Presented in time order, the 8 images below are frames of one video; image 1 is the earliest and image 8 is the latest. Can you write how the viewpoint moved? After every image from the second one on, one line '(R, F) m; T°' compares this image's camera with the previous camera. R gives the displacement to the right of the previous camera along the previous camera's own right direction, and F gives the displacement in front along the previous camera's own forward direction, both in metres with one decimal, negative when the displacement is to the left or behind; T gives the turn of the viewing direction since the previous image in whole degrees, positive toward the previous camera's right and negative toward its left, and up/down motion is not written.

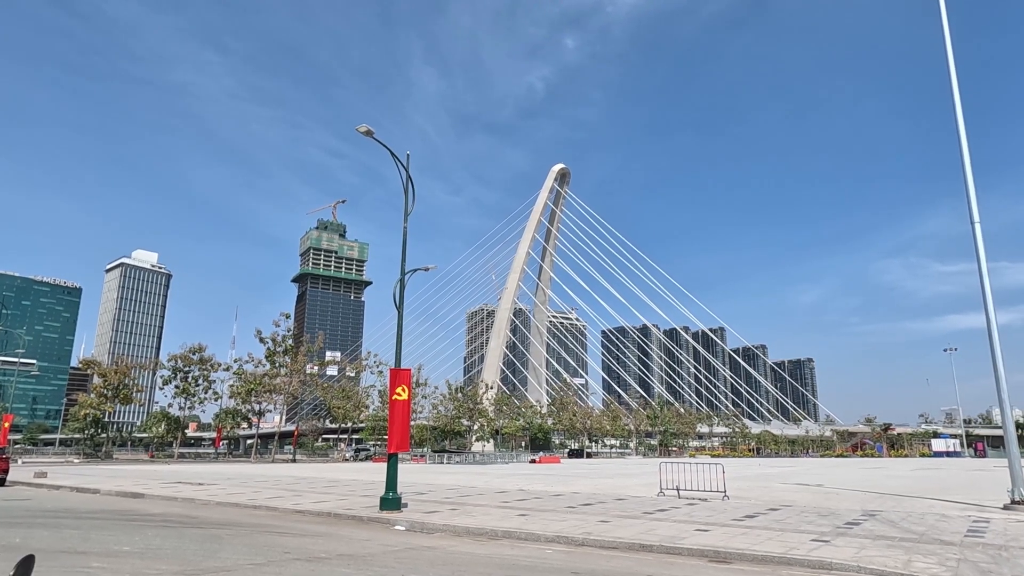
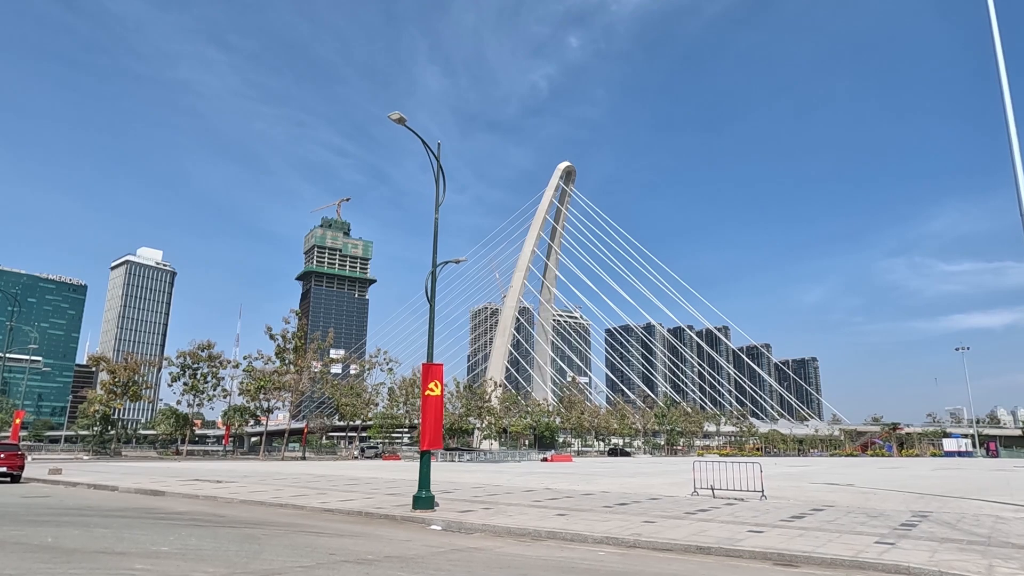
(-0.8, +0.5) m; 0°
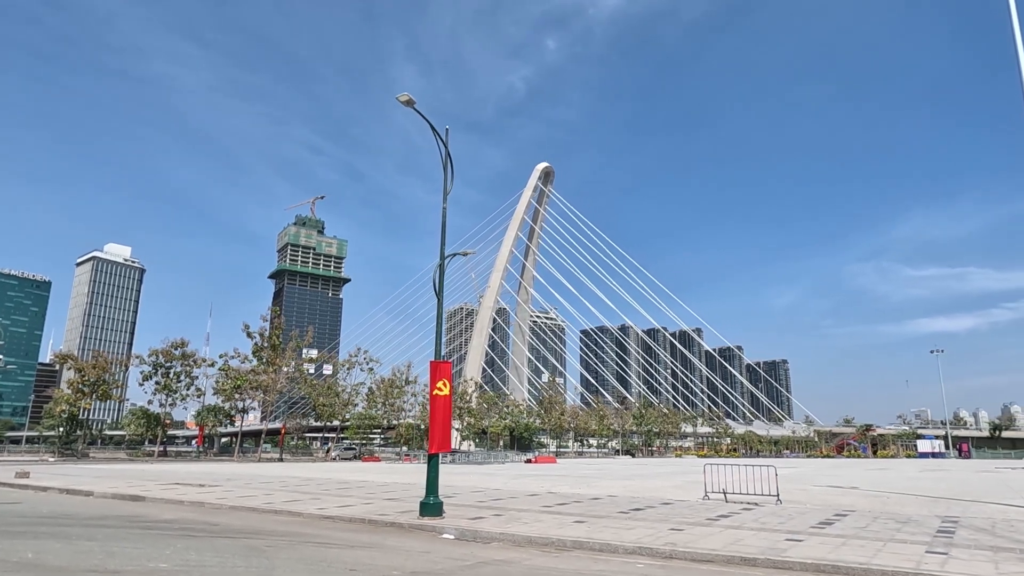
(-0.9, +0.9) m; +2°
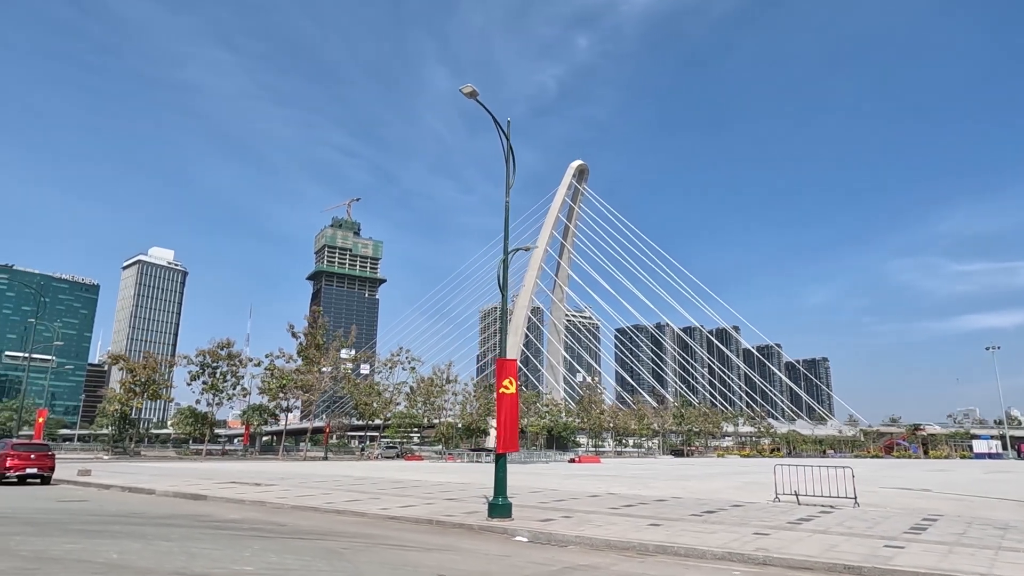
(-0.7, +0.4) m; -3°
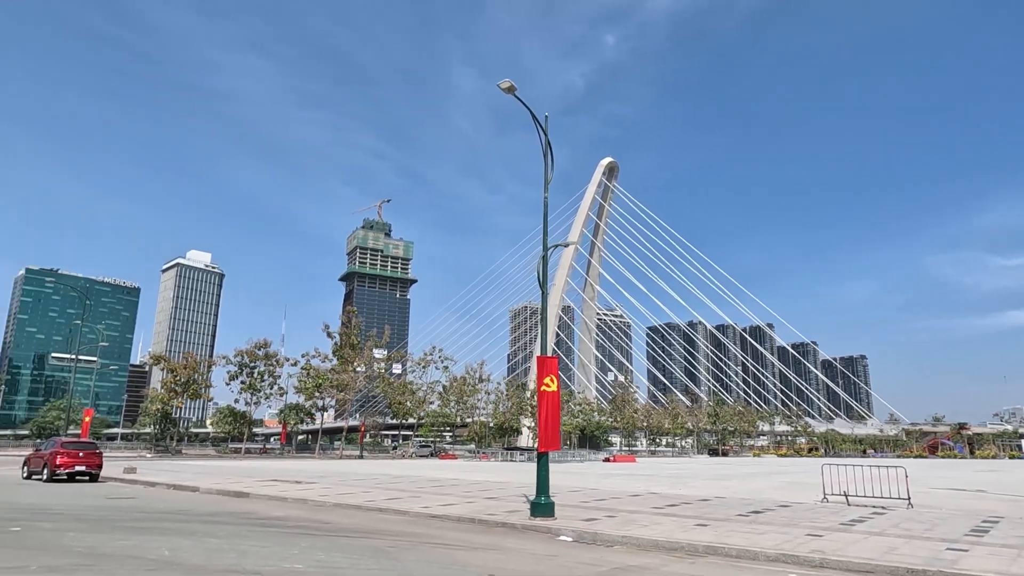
(-0.2, +0.1) m; -3°
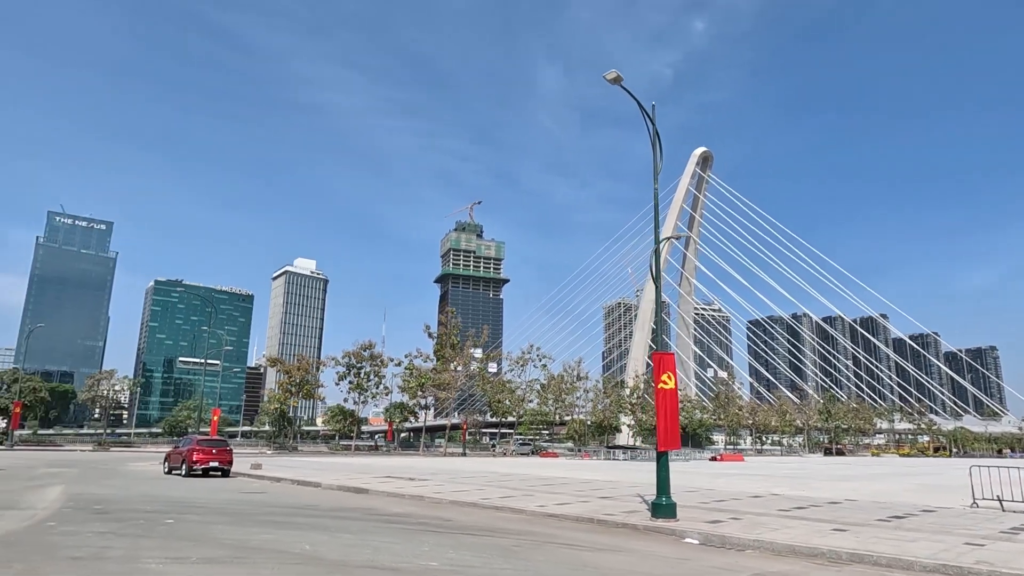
(-0.4, +0.1) m; -8°
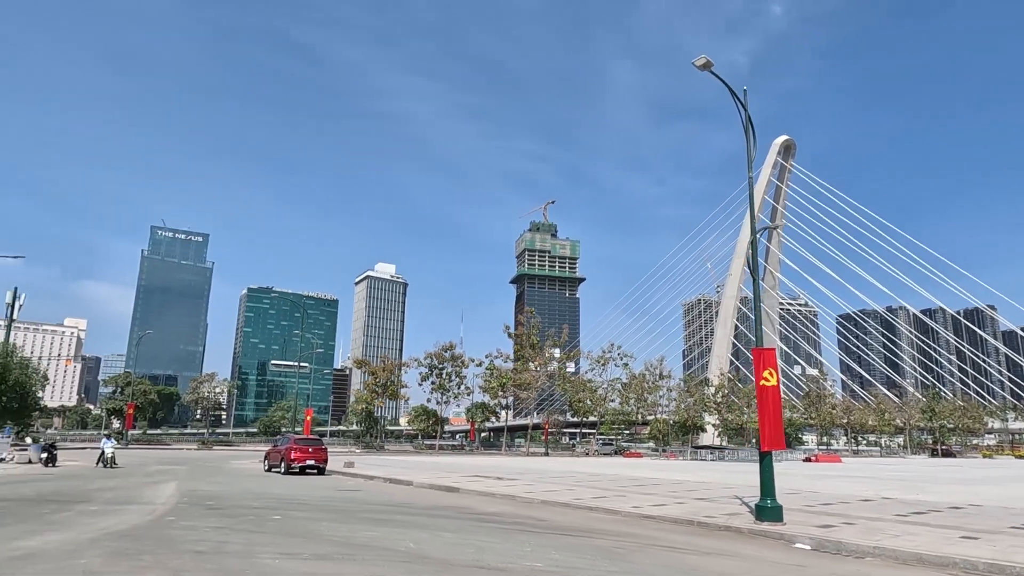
(-0.3, +0.1) m; -7°
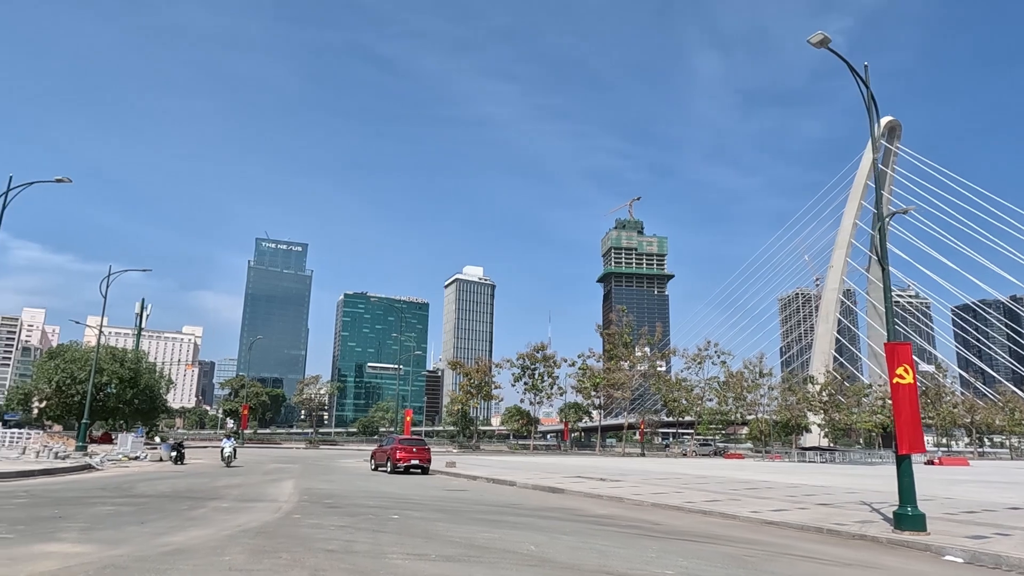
(-0.4, +0.2) m; -7°
